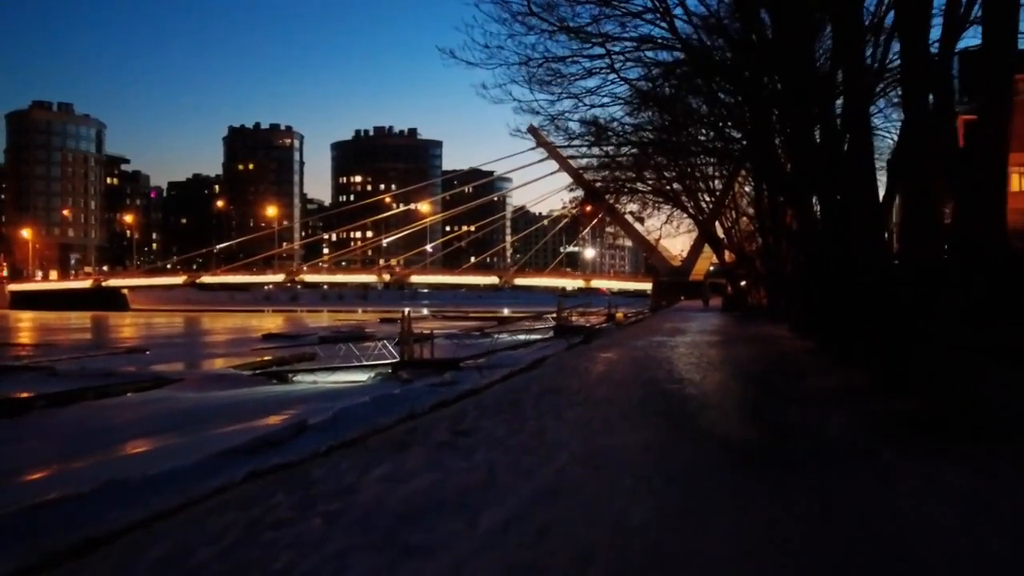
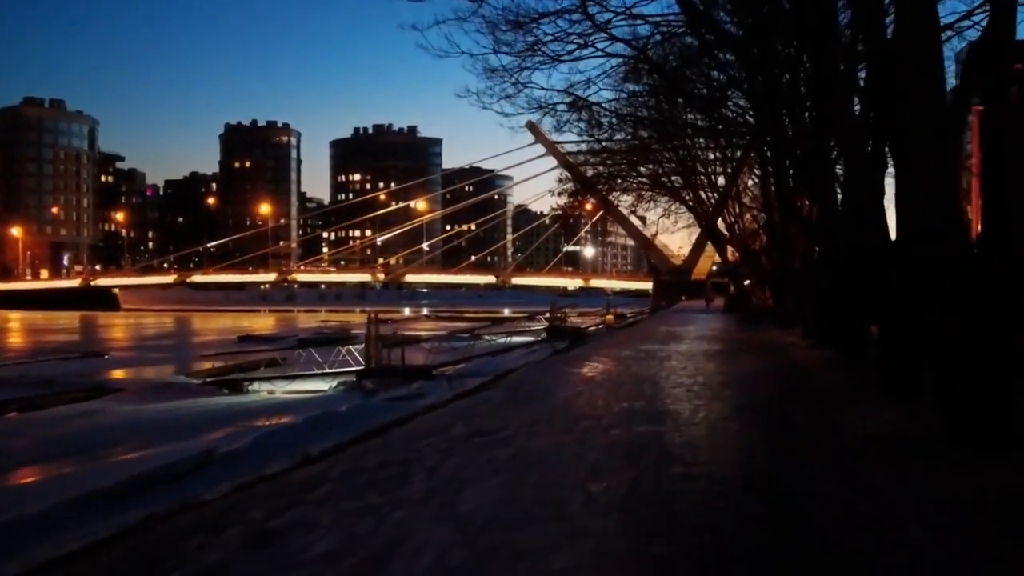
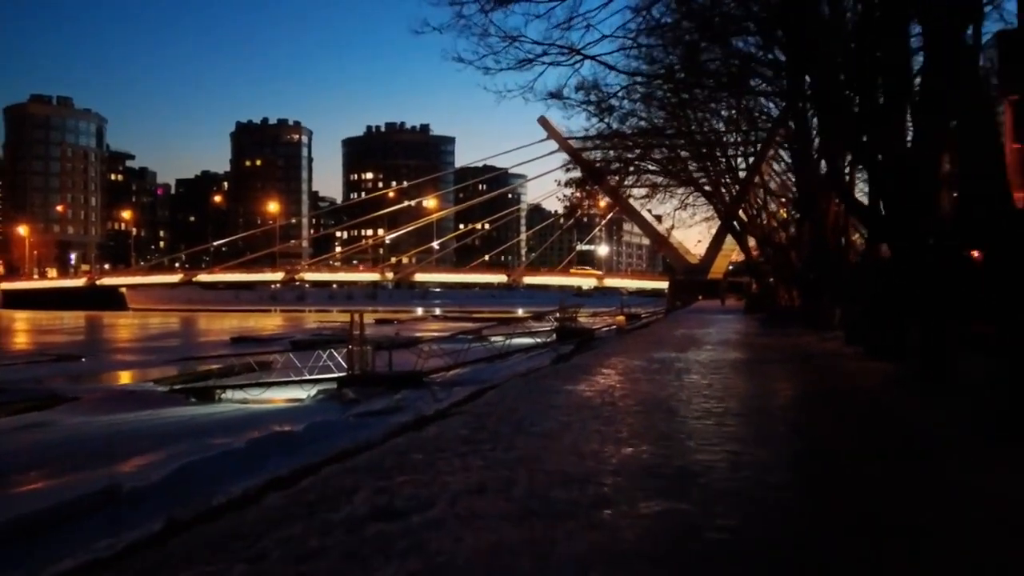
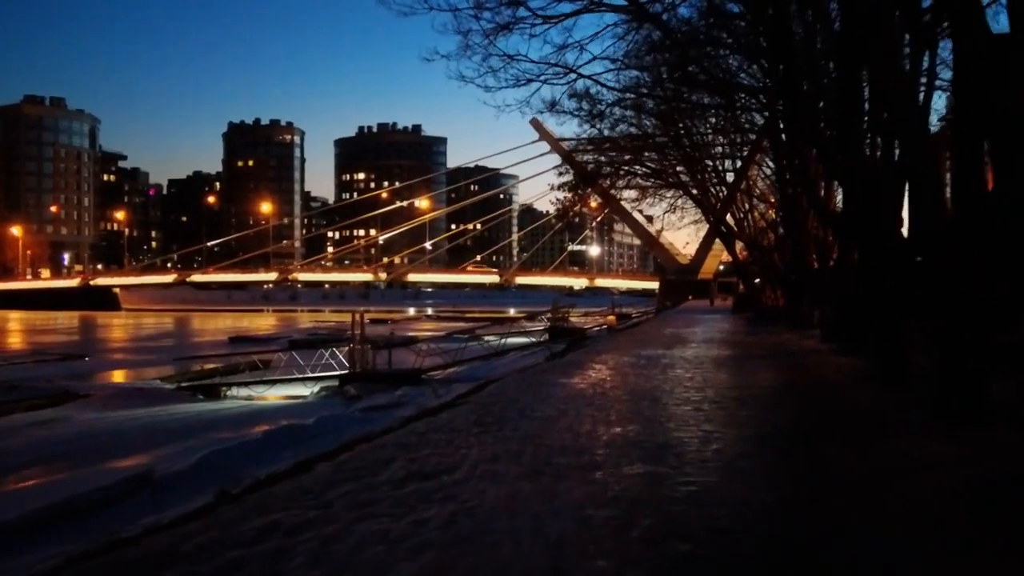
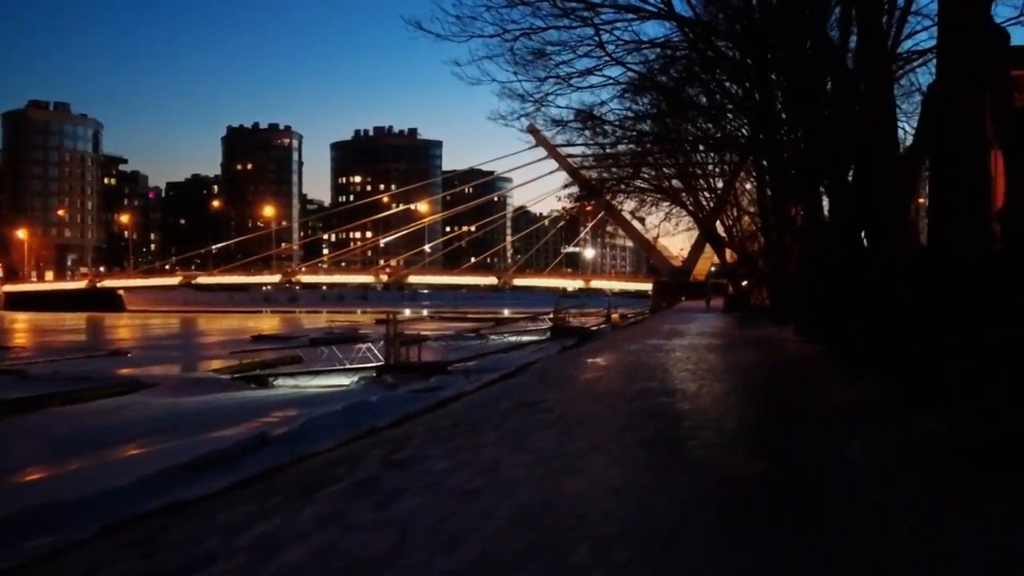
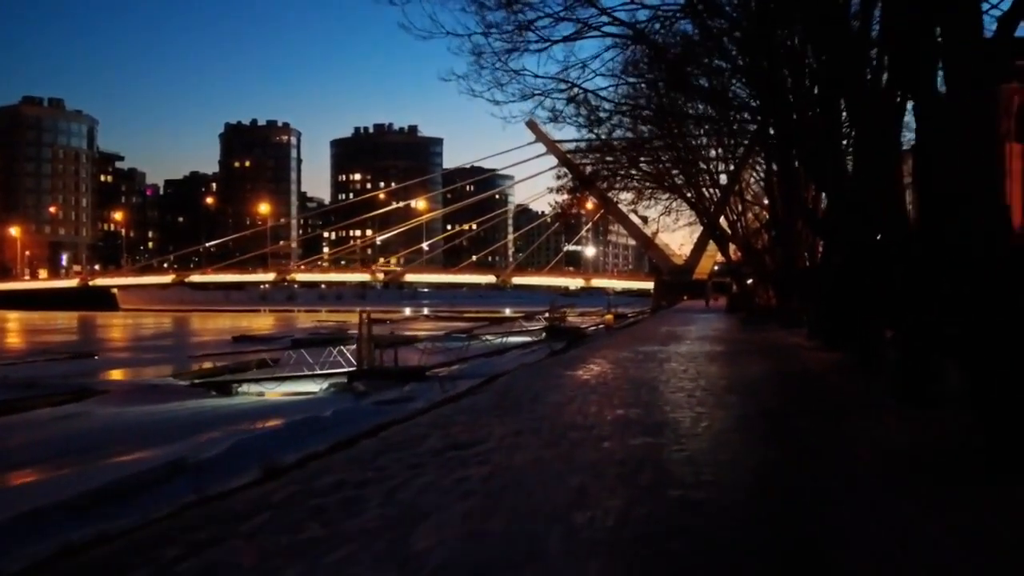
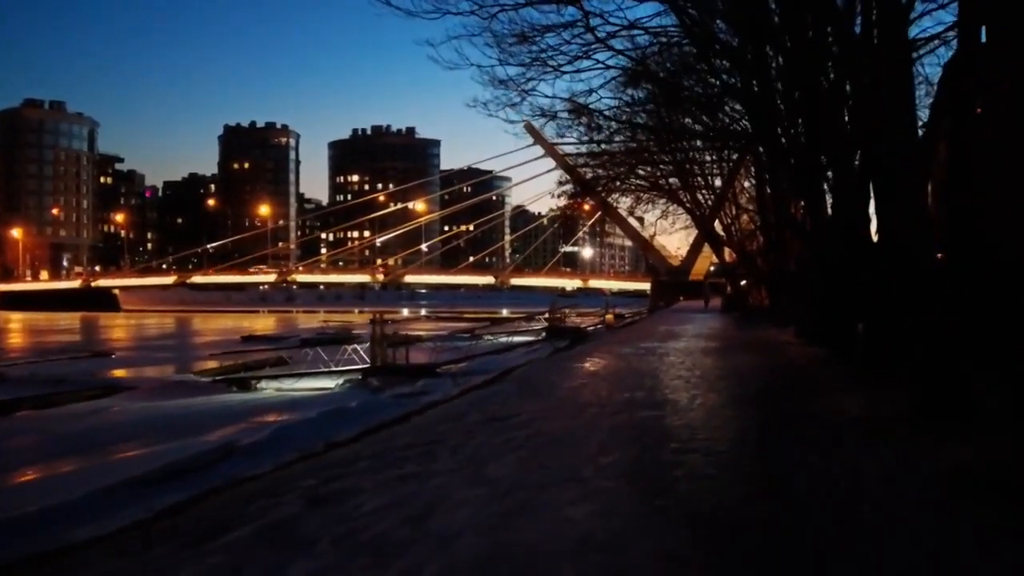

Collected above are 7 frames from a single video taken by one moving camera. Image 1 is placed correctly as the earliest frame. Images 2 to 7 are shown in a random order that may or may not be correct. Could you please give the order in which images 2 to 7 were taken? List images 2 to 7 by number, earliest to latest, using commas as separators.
5, 7, 2, 6, 4, 3
